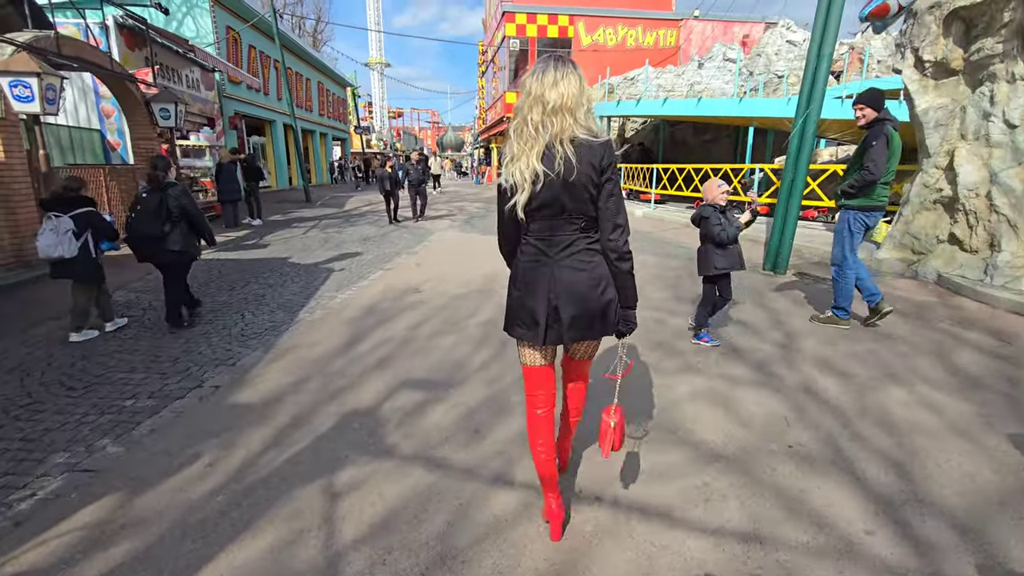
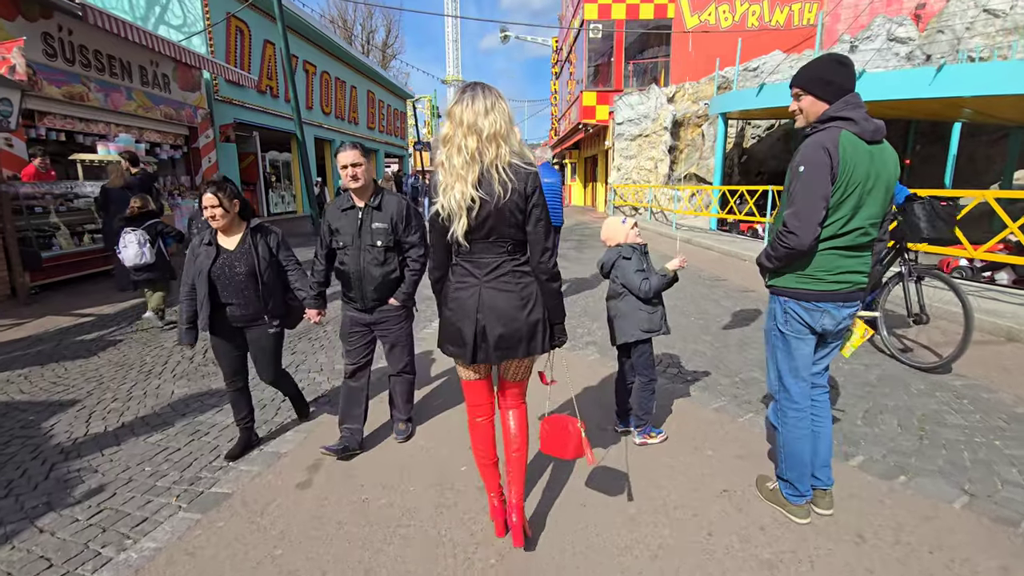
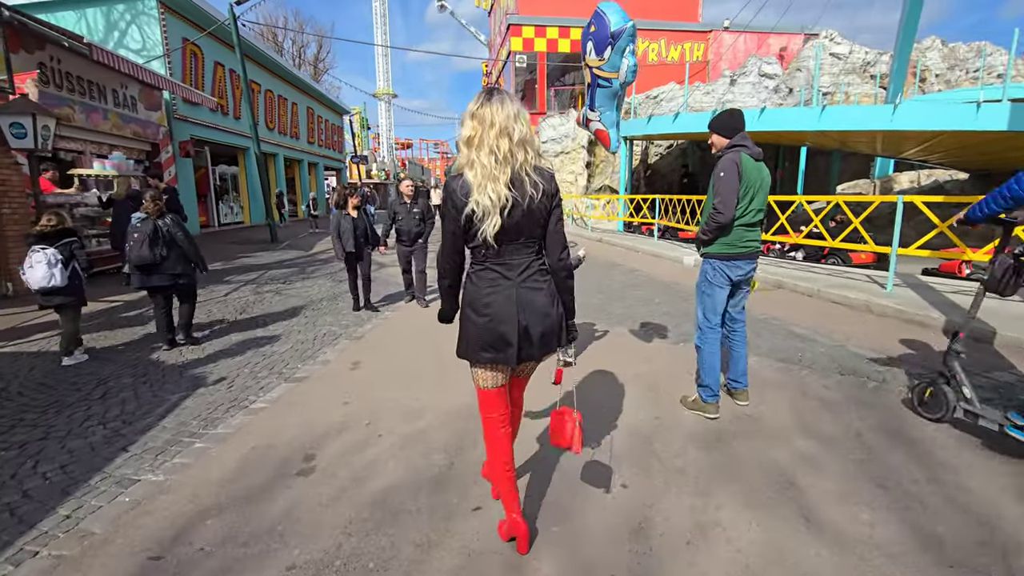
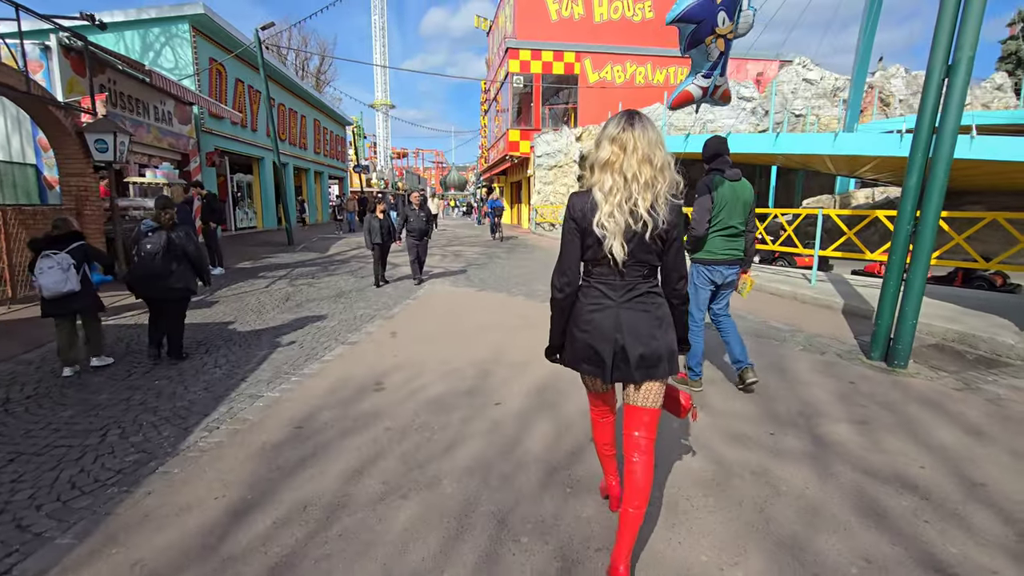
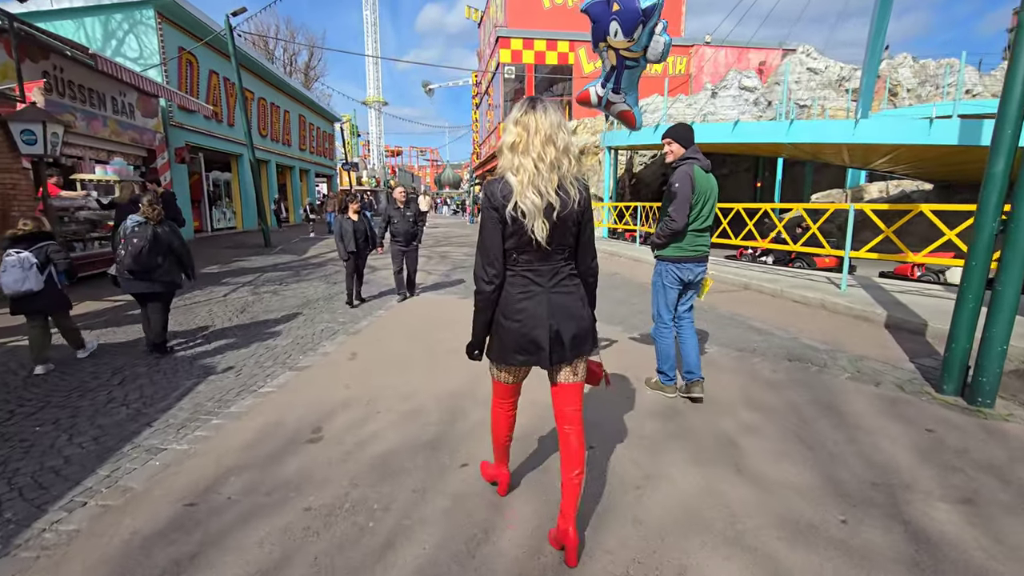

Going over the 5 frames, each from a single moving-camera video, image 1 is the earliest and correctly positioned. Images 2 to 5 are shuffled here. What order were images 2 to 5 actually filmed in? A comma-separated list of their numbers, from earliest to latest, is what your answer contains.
4, 5, 3, 2
